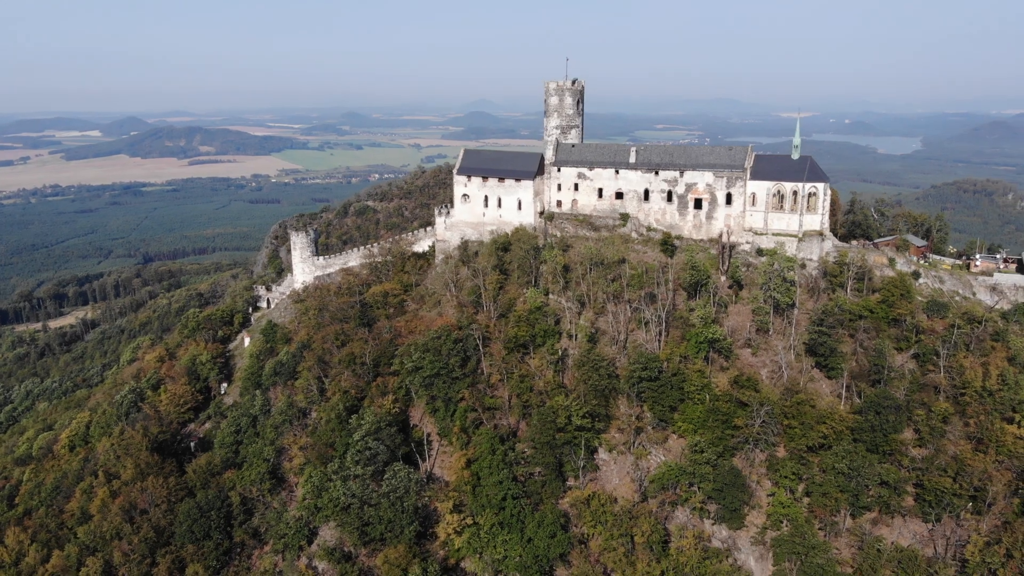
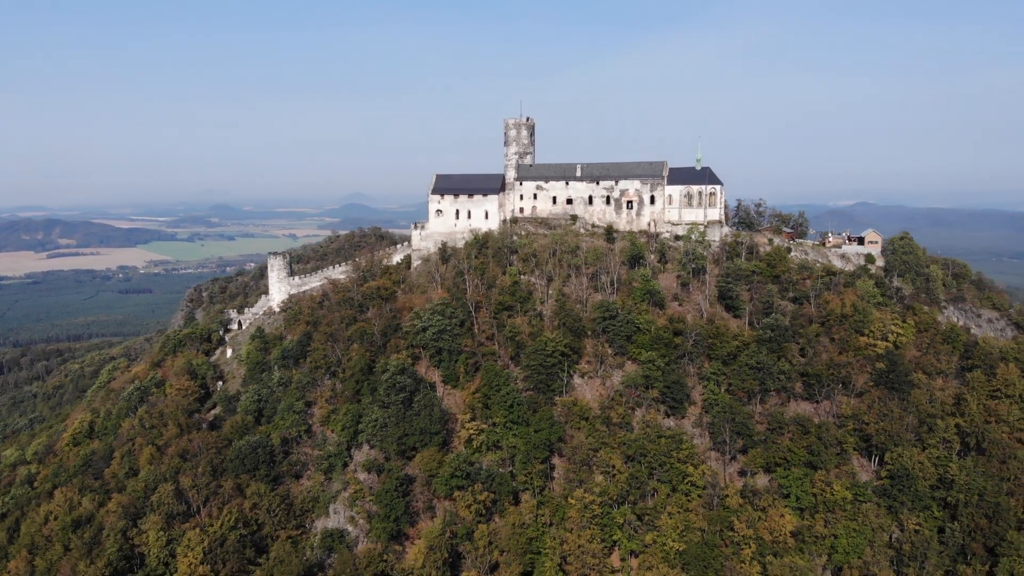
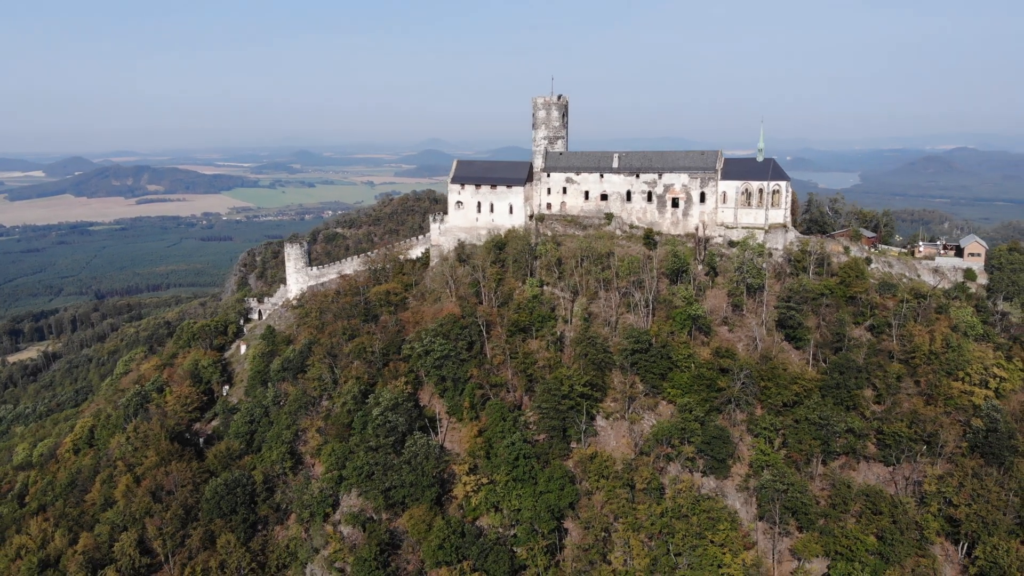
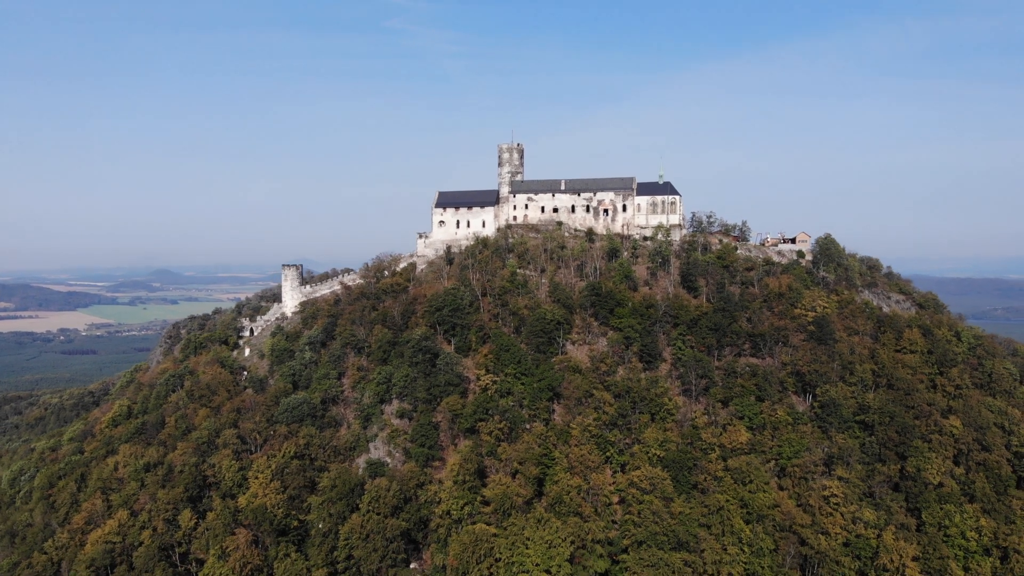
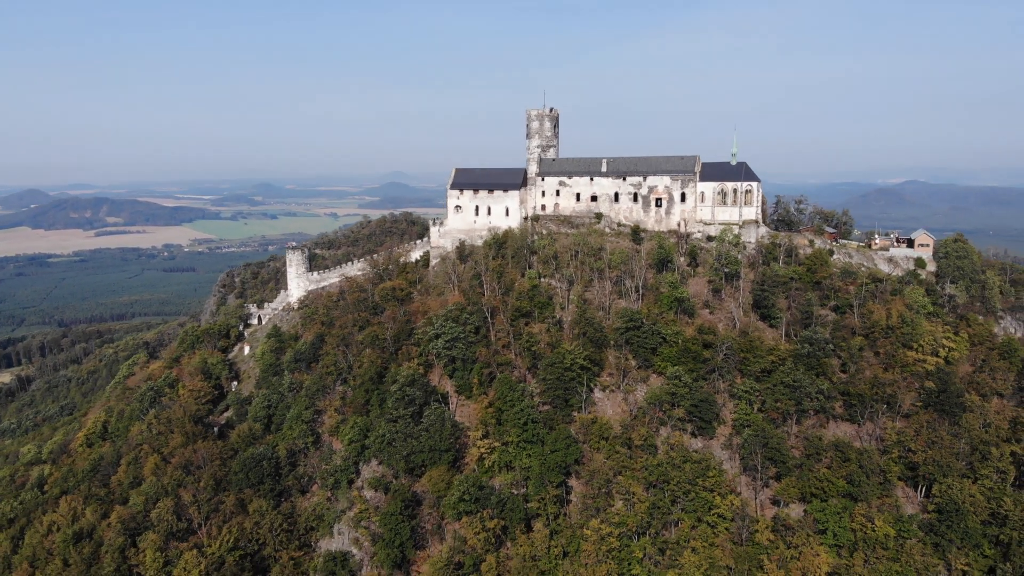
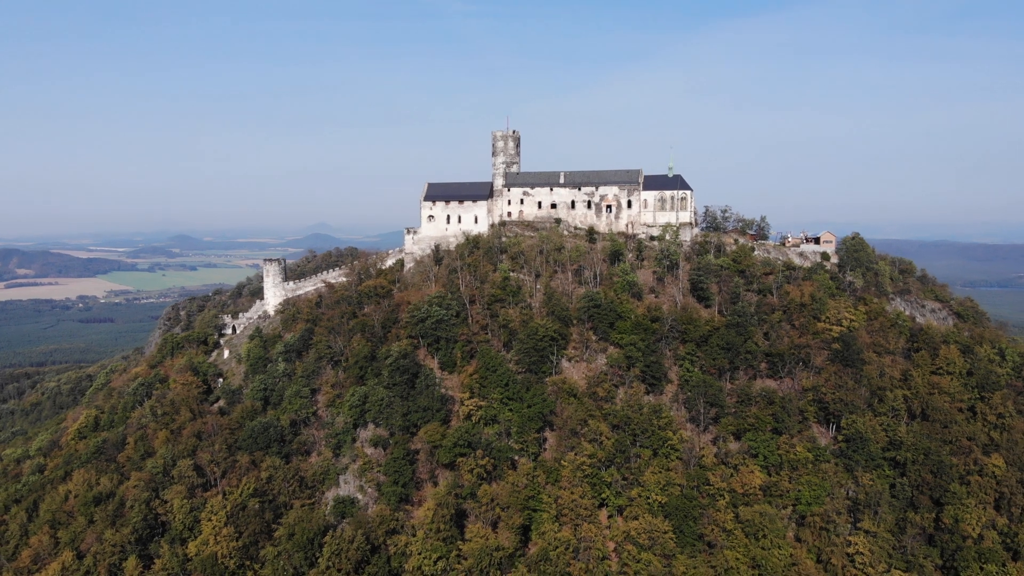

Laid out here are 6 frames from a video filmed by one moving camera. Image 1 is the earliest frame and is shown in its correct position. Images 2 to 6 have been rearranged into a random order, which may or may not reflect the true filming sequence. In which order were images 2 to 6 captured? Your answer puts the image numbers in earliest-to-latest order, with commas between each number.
3, 5, 2, 6, 4
